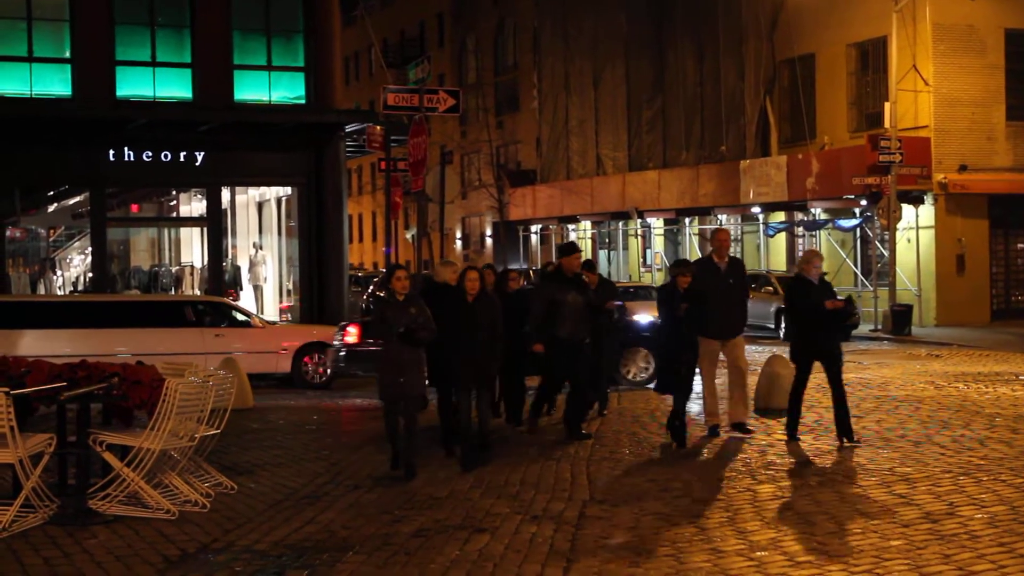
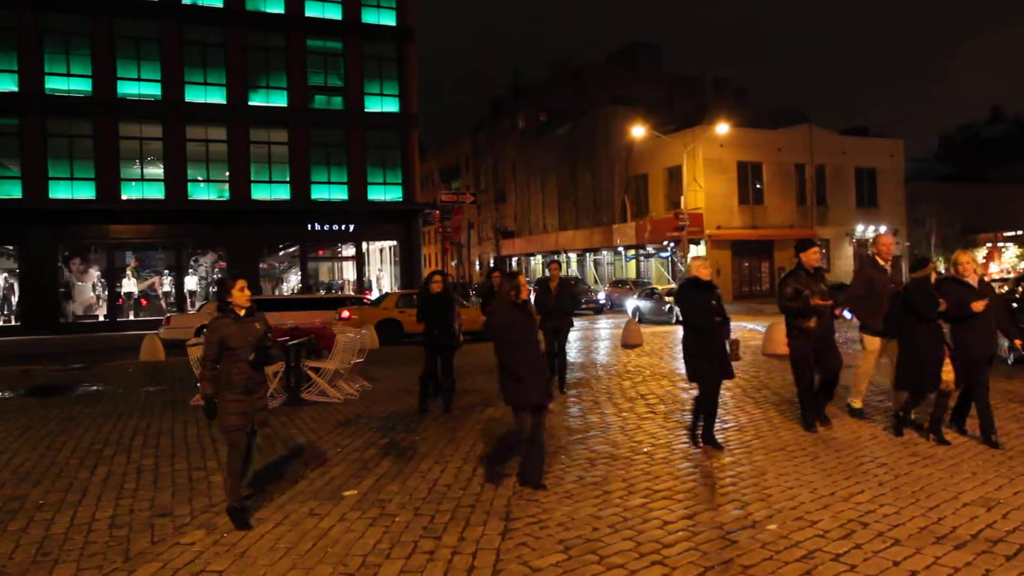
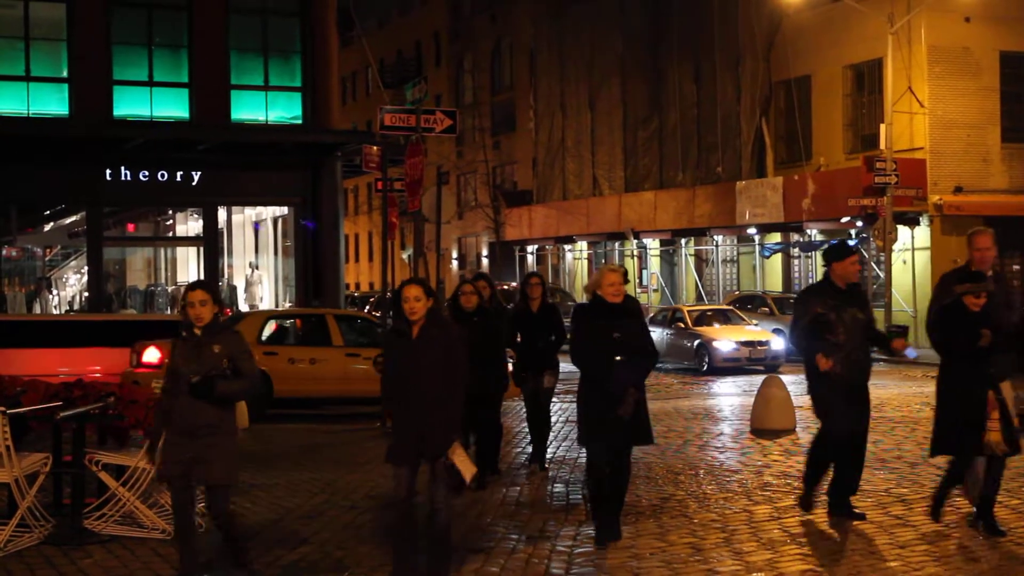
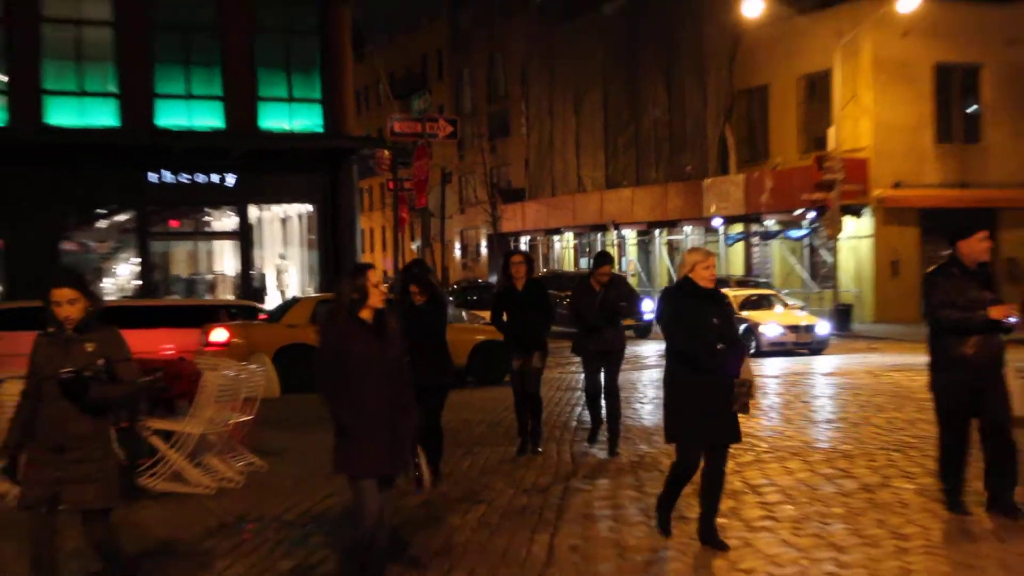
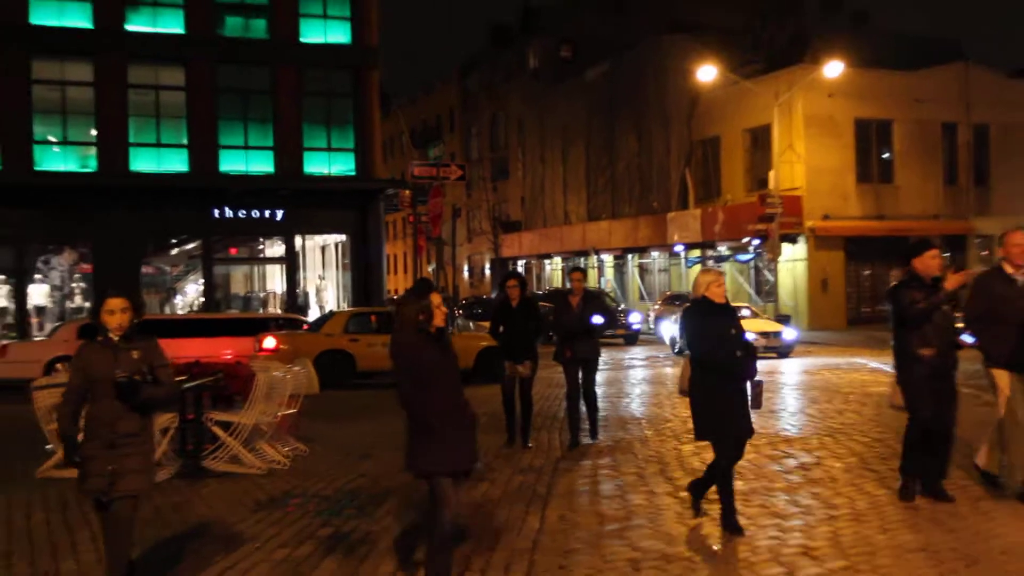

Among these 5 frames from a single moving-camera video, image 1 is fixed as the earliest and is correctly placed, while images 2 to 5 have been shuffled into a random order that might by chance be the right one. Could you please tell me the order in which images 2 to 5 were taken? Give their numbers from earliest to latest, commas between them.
3, 4, 5, 2
